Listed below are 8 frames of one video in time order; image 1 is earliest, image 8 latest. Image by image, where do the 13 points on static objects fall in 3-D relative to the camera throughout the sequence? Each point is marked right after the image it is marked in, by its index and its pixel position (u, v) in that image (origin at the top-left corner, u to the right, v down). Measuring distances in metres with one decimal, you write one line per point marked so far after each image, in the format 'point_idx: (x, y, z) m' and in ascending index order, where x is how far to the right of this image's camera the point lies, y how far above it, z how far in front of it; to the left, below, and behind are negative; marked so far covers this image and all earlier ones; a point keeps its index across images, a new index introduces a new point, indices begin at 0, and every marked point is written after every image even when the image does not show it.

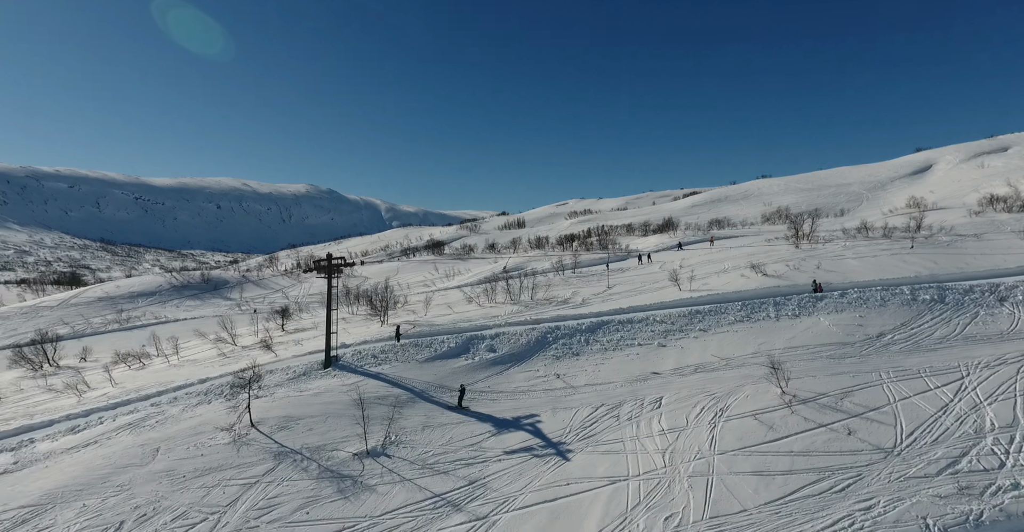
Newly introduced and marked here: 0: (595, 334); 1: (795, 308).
0: (+2.2, -1.8, +13.8) m
1: (+8.8, -1.3, +16.3) m
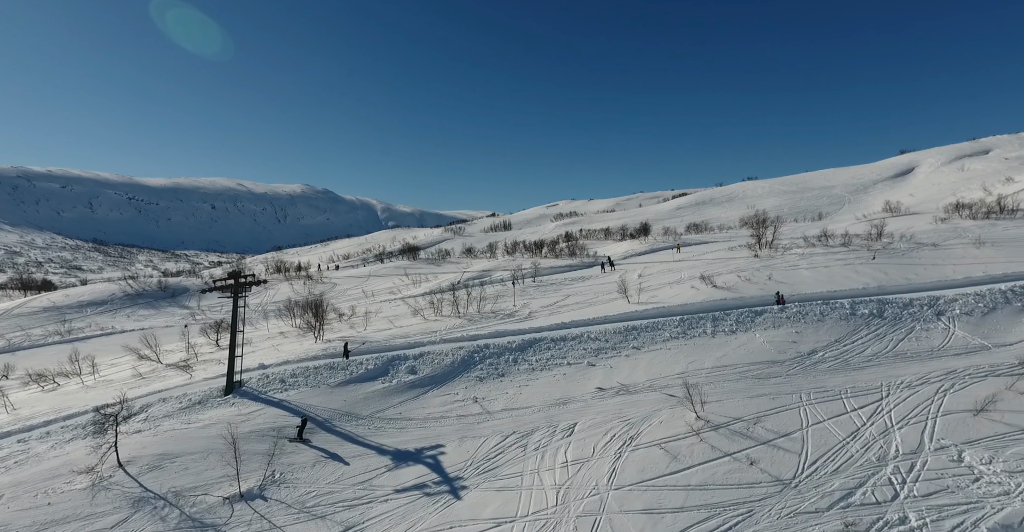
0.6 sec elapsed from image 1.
0: (+0.3, -2.3, +13.6) m
1: (+6.9, -1.8, +16.3) m
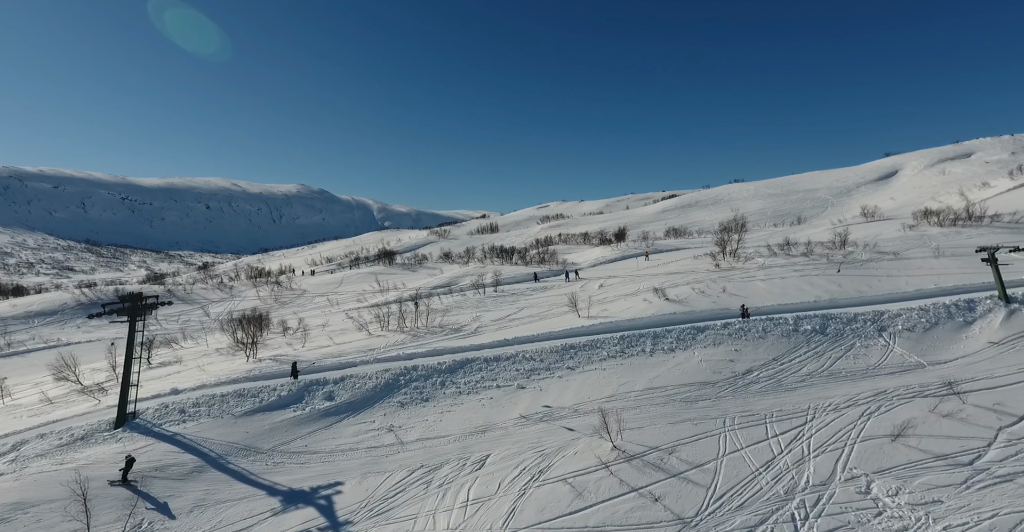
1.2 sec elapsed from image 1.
0: (-1.5, -2.8, +13.2) m
1: (+5.0, -2.4, +16.2) m
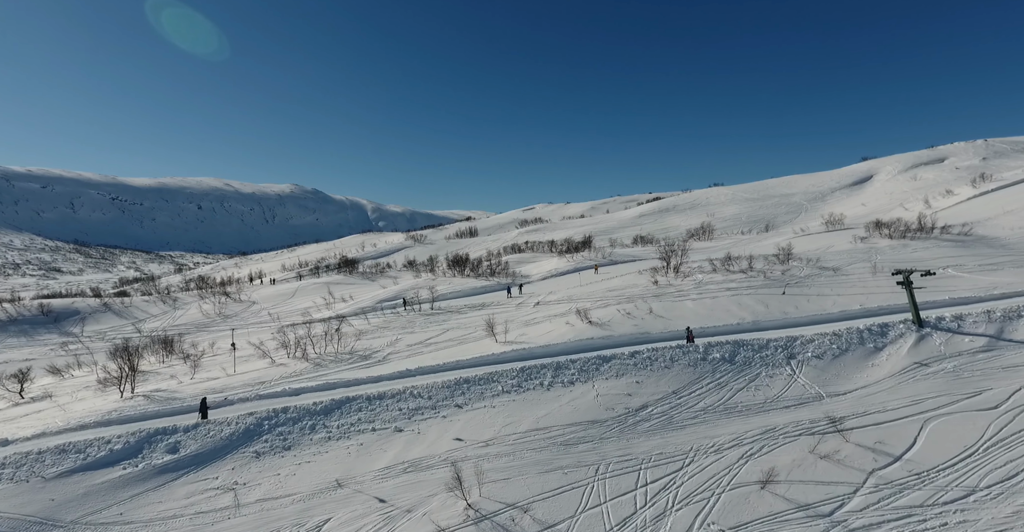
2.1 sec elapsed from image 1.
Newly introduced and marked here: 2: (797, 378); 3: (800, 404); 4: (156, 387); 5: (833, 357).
0: (-4.4, -3.7, +12.5) m
1: (+1.9, -3.3, +15.8) m
2: (+9.3, -3.7, +17.0) m
3: (+8.4, -4.0, +15.1) m
4: (-10.9, -3.7, +15.9) m
5: (+11.5, -3.3, +18.6) m
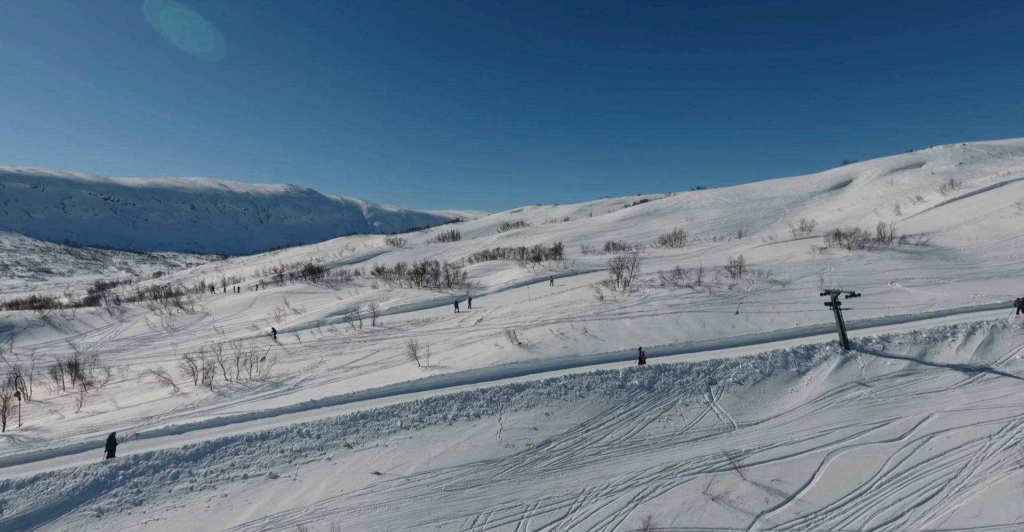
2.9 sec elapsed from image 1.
0: (-7.0, -4.4, +11.6) m
1: (-0.9, -4.1, +15.2) m
2: (+6.5, -4.5, +16.8) m
3: (+5.7, -4.8, +14.9) m
4: (-13.6, -4.5, +14.7) m
5: (+8.6, -4.2, +18.5) m
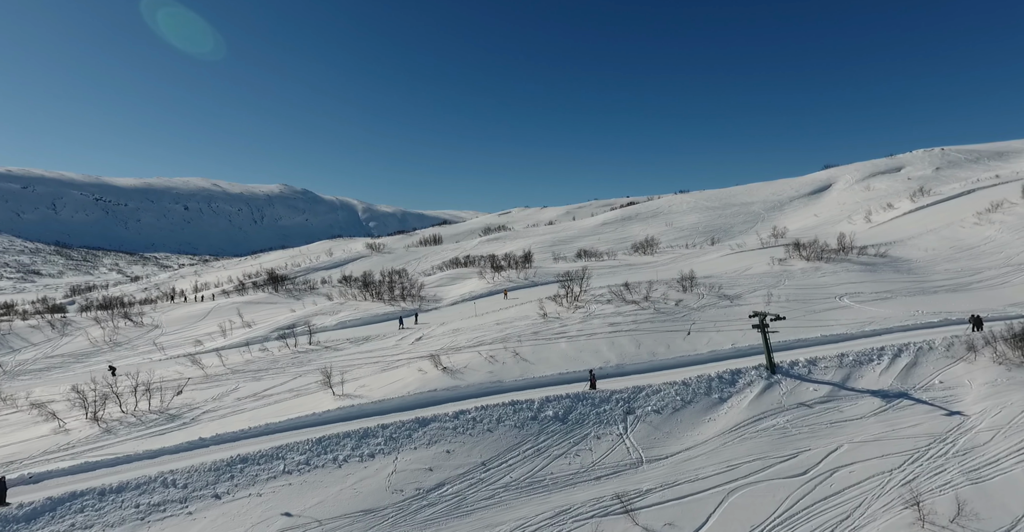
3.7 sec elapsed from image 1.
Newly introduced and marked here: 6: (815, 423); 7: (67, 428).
0: (-9.7, -5.2, +10.6) m
1: (-3.7, -5.0, +14.4) m
2: (+3.6, -5.5, +16.3) m
3: (+2.9, -5.7, +14.4) m
4: (-16.4, -5.3, +13.3) m
5: (+5.6, -5.1, +18.2) m
6: (+10.2, -5.3, +17.4) m
7: (-13.9, -5.2, +16.3) m
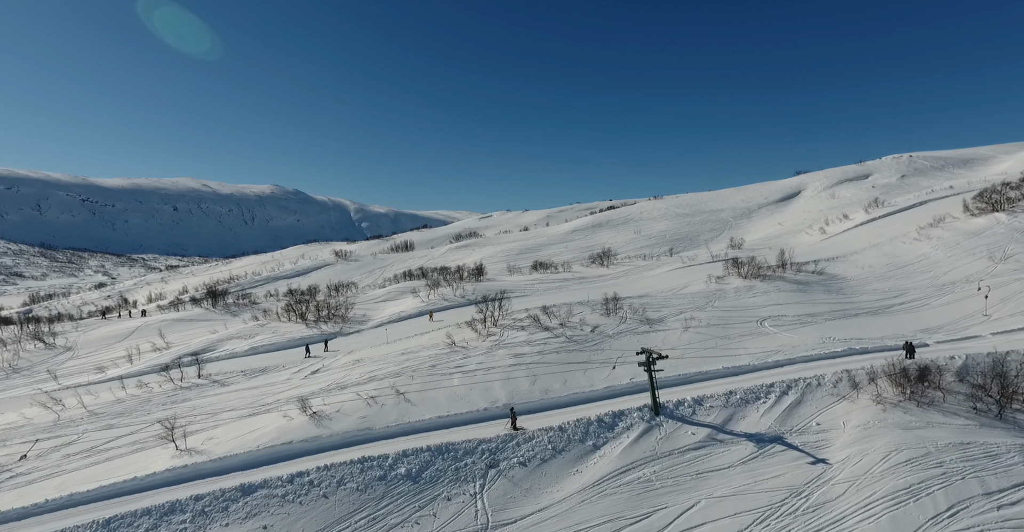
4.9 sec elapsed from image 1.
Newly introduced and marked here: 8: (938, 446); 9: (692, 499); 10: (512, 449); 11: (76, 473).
0: (-13.8, -6.5, +8.6) m
1: (-8.1, -6.3, +12.9) m
2: (-1.0, -6.9, +15.3) m
3: (-1.6, -7.1, +13.3) m
4: (-20.7, -6.6, +10.9) m
5: (+0.9, -6.6, +17.3) m
6: (+5.5, -6.8, +16.9) m
7: (-18.4, -6.6, +14.1) m
8: (+14.3, -6.1, +17.5) m
9: (+5.4, -7.0, +15.5) m
10: (0.0, -6.3, +17.7) m
11: (-13.2, -6.4, +16.3) m
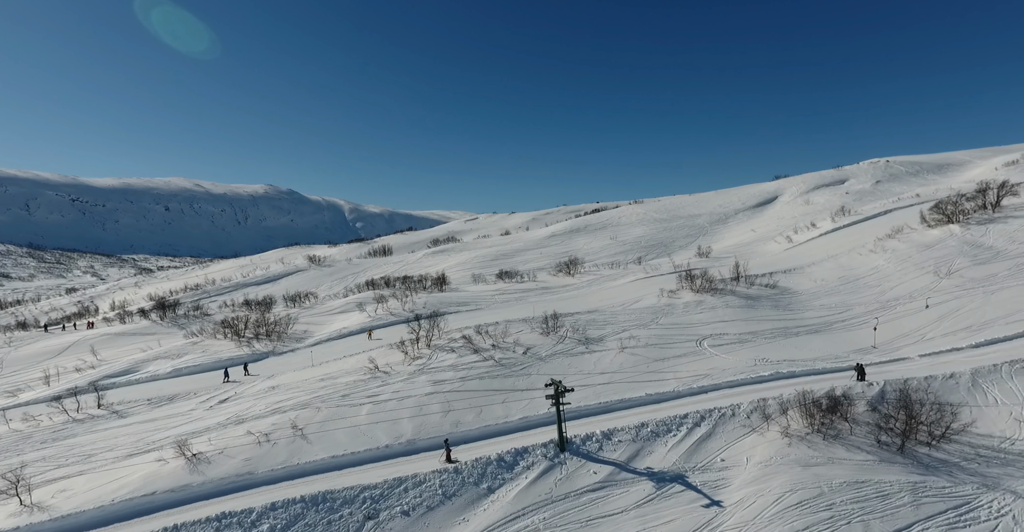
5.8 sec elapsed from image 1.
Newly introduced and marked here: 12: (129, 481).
0: (-17.0, -7.4, +6.8) m
1: (-11.6, -7.4, +11.4) m
2: (-4.6, -8.0, +14.2) m
3: (-5.0, -8.2, +12.2) m
4: (-24.0, -7.5, +8.7) m
5: (-2.8, -7.7, +16.3) m
6: (+1.9, -7.9, +16.1) m
7: (-21.9, -7.5, +12.0) m
8: (+10.6, -7.3, +17.2) m
9: (+1.8, -8.1, +14.7) m
10: (-3.7, -7.4, +16.7) m
11: (-16.8, -7.5, +14.5) m
12: (-12.5, -7.1, +17.2) m
